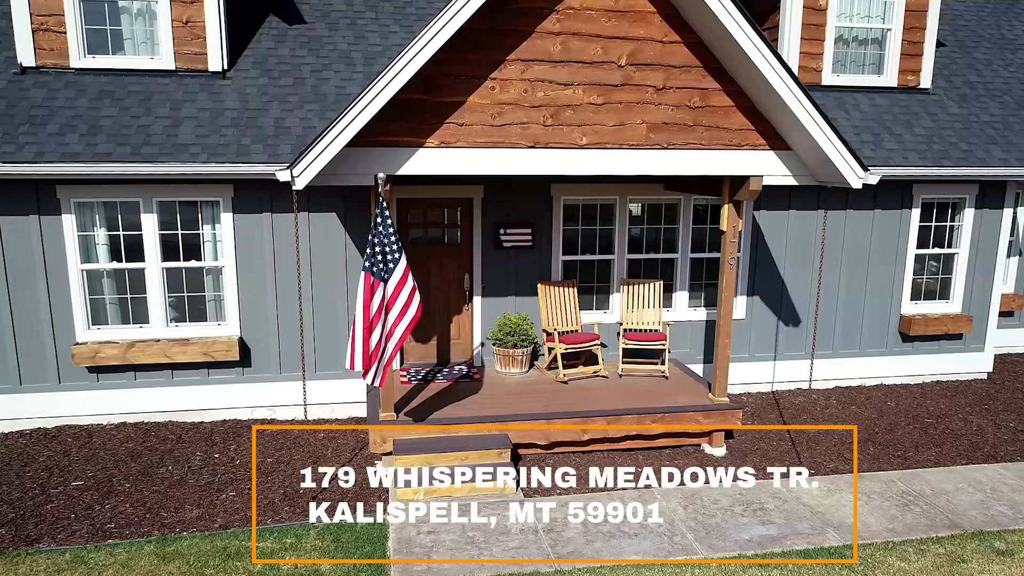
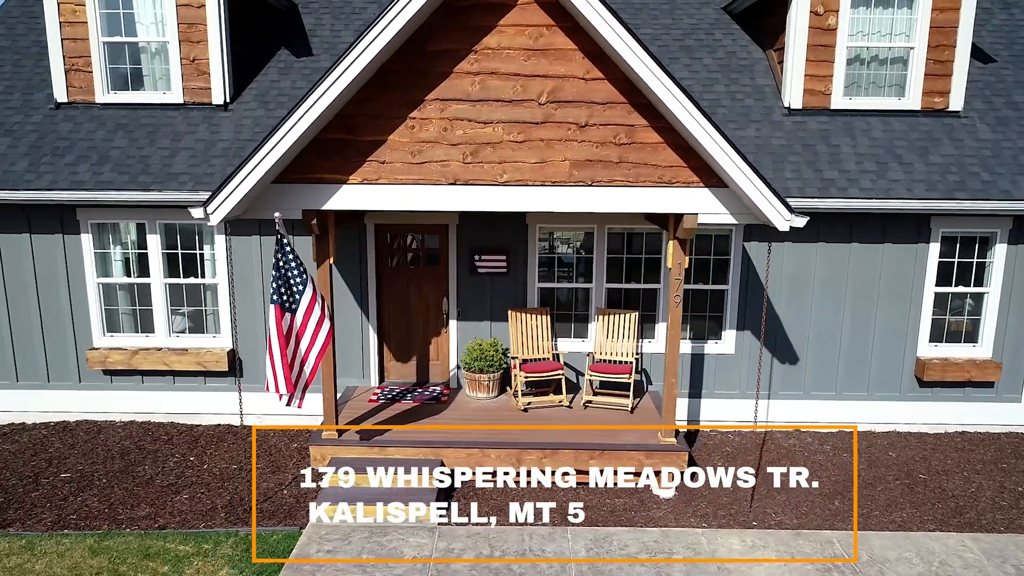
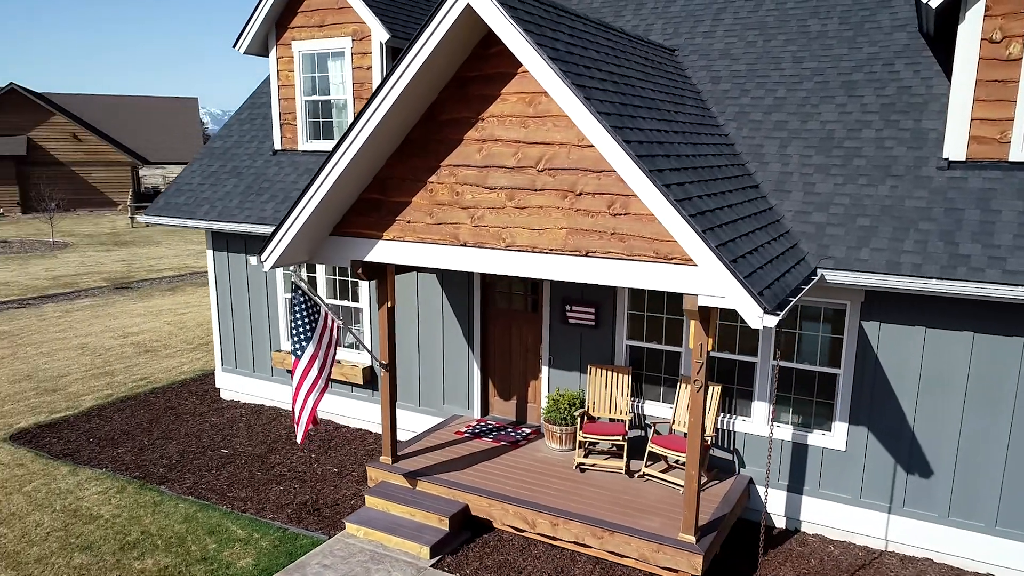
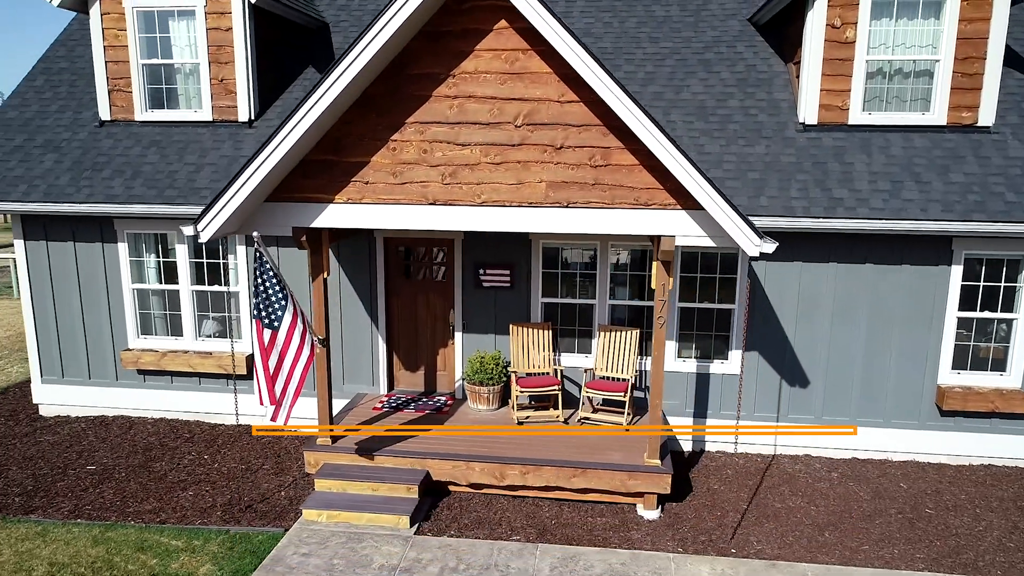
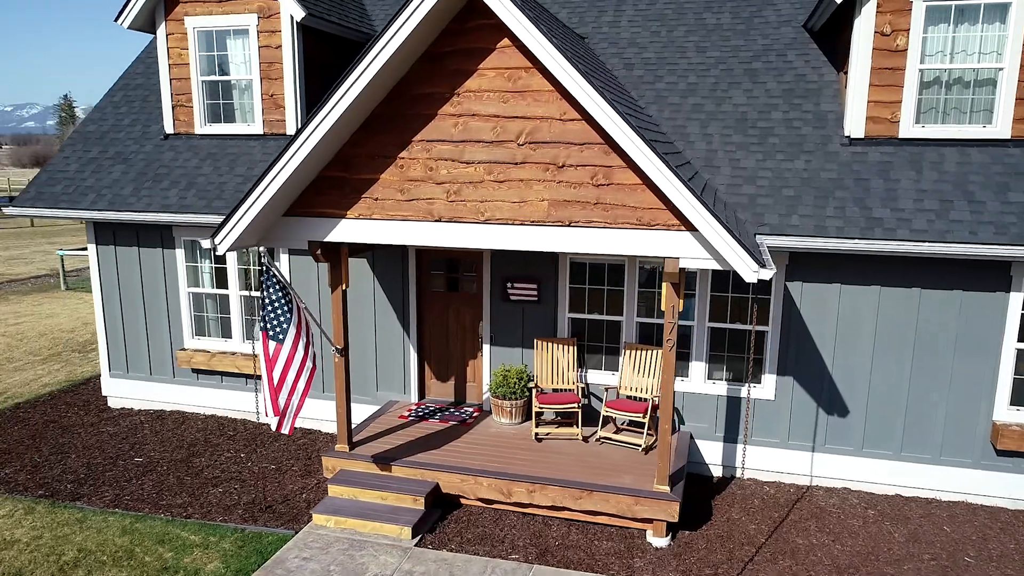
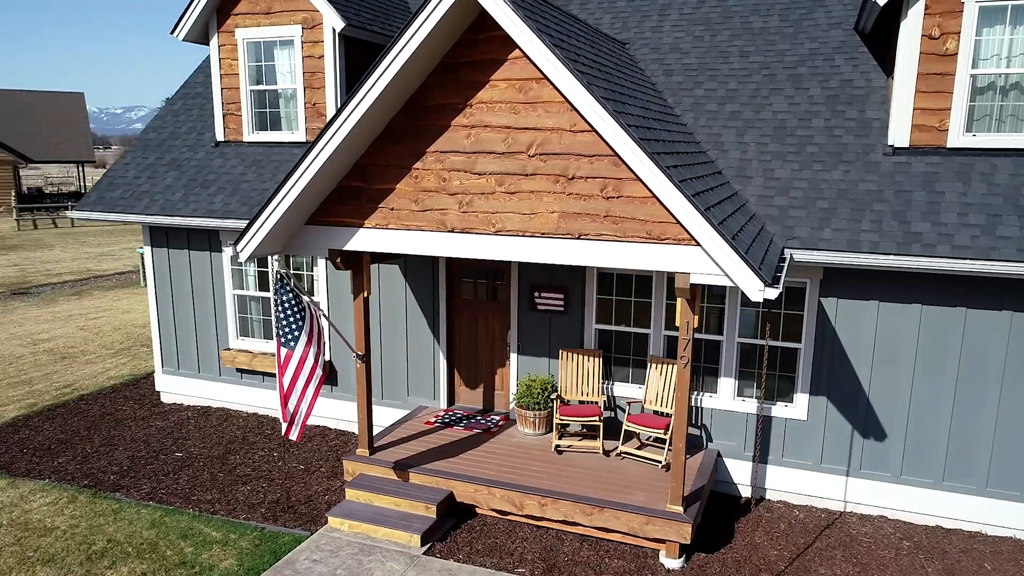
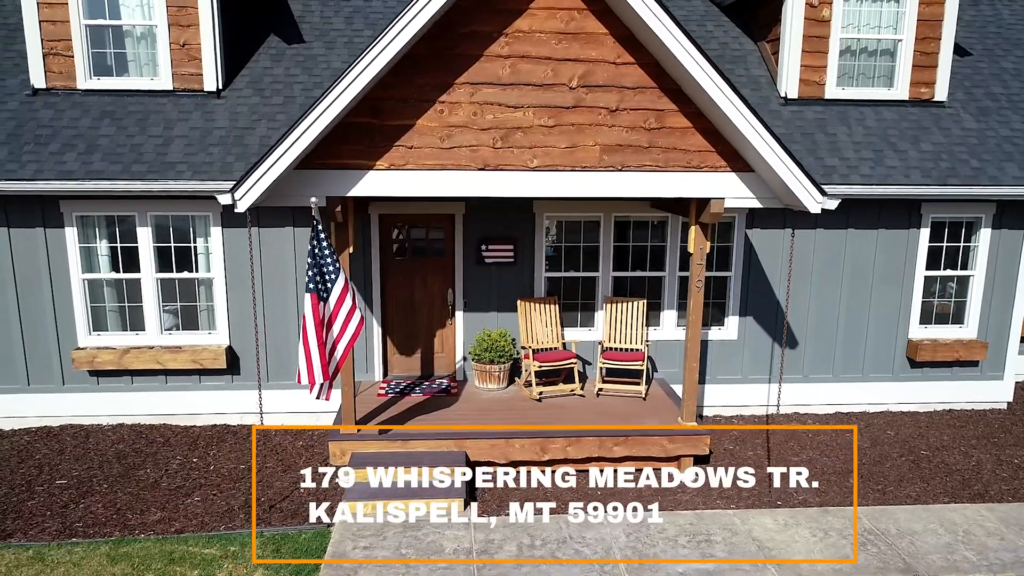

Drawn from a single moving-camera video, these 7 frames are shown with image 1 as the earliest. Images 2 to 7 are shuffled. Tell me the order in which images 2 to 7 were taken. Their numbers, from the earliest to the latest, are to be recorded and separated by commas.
7, 2, 4, 5, 6, 3
